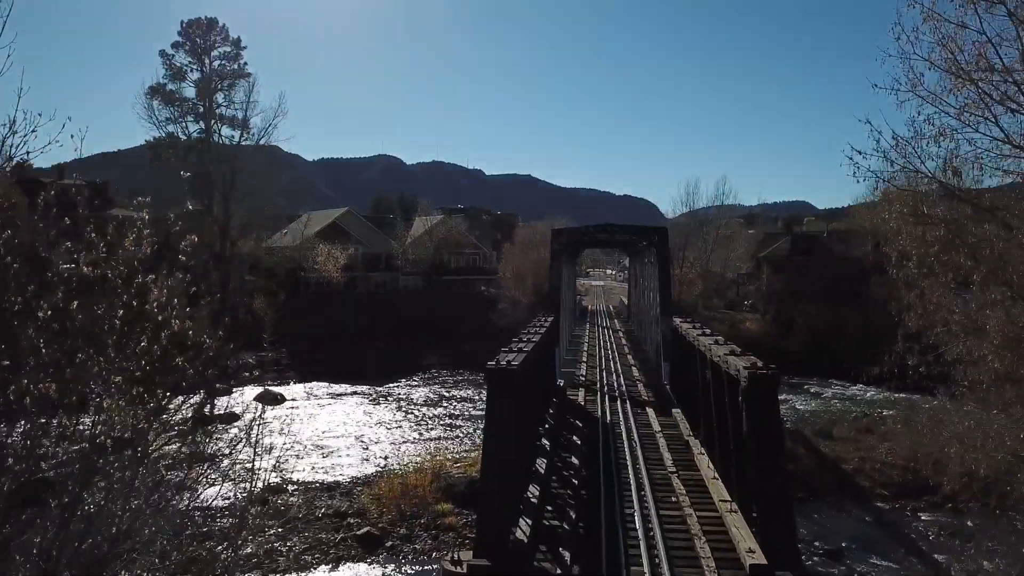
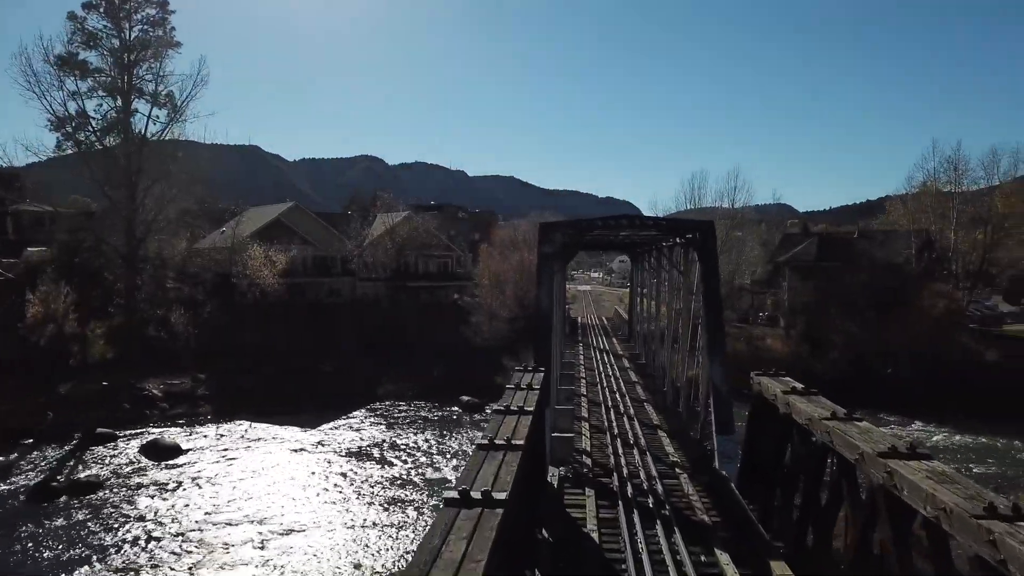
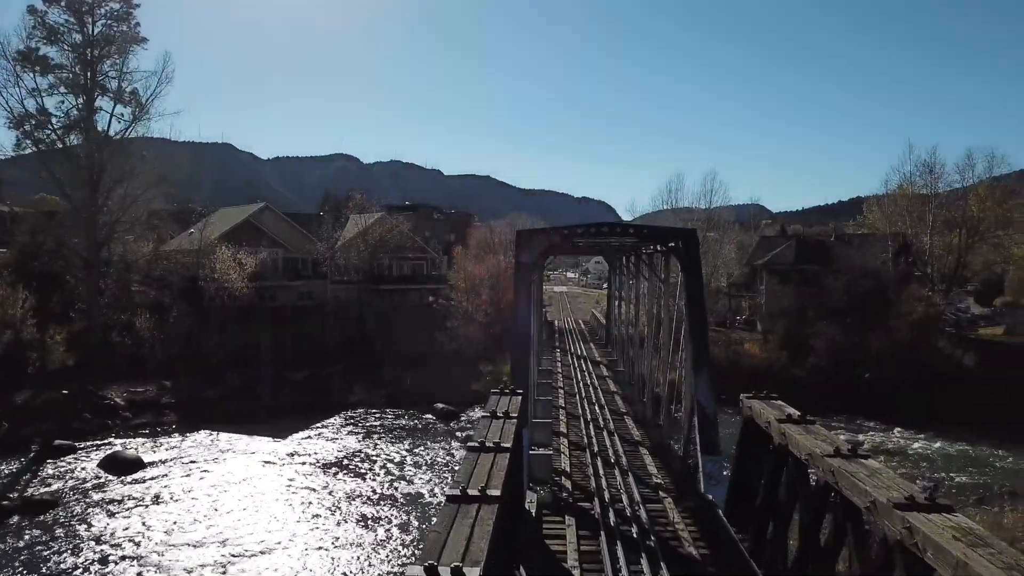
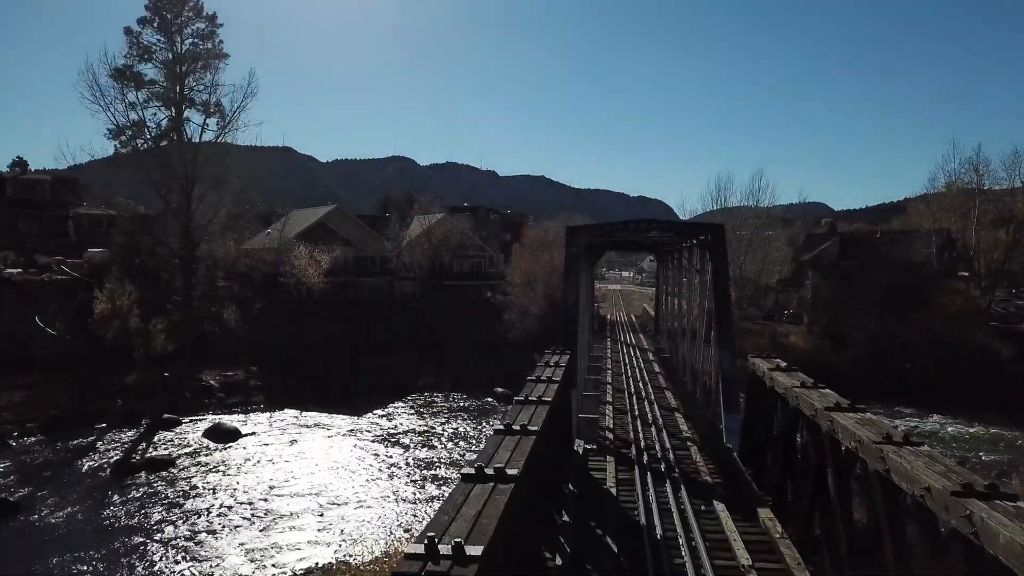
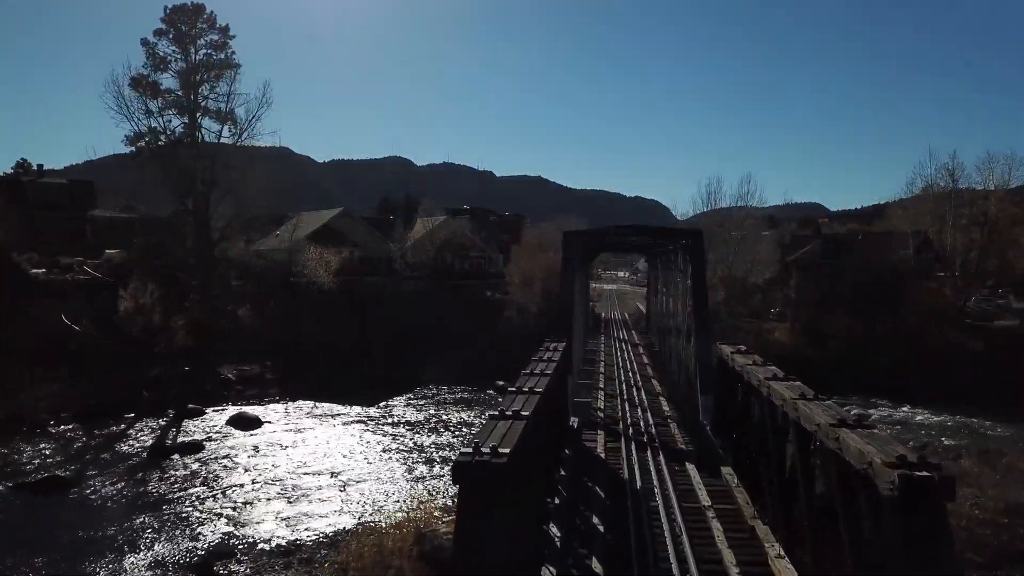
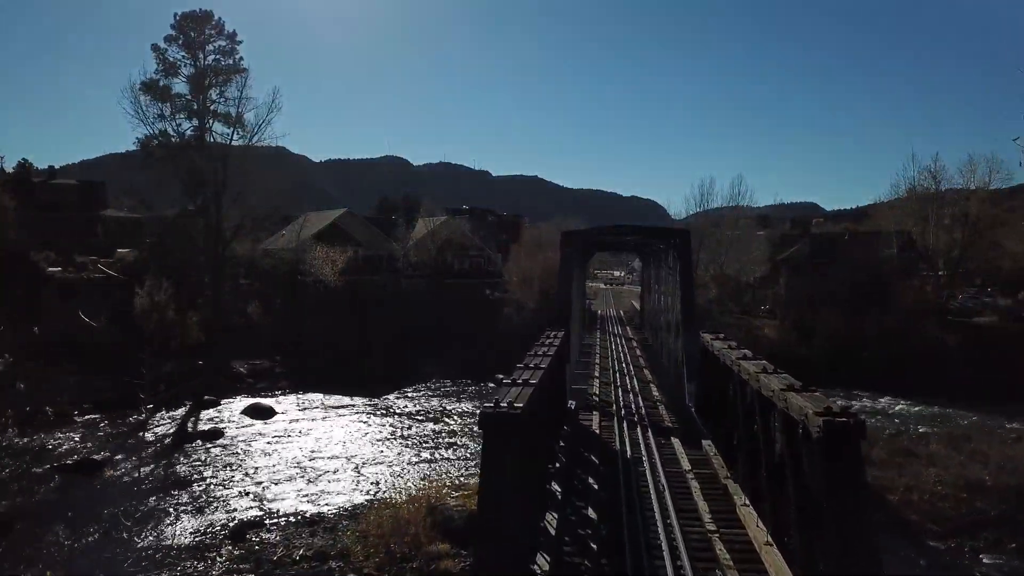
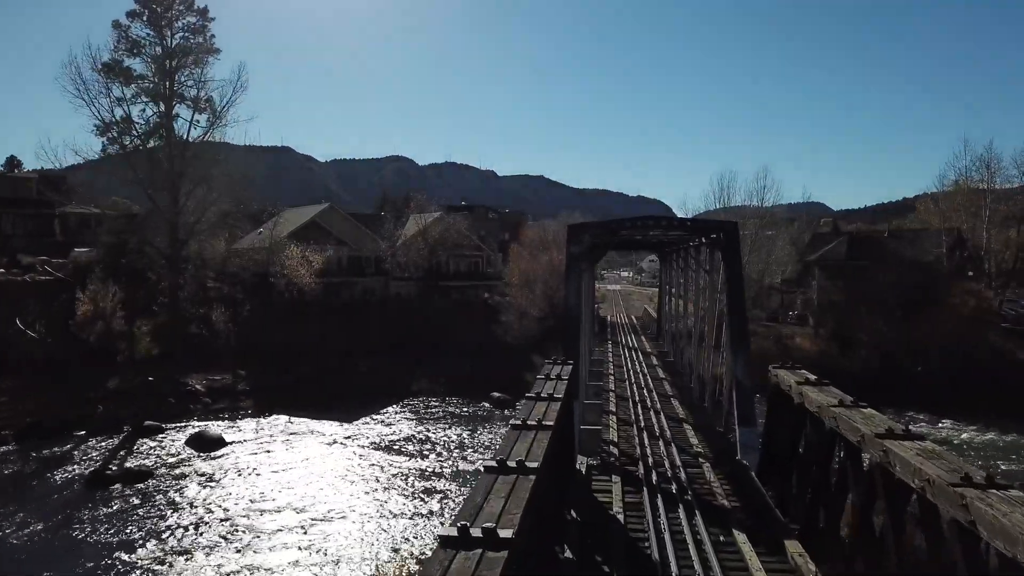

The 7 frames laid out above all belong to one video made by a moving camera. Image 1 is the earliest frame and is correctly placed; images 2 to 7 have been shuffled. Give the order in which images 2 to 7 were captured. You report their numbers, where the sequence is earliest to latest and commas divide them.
6, 5, 4, 7, 2, 3
